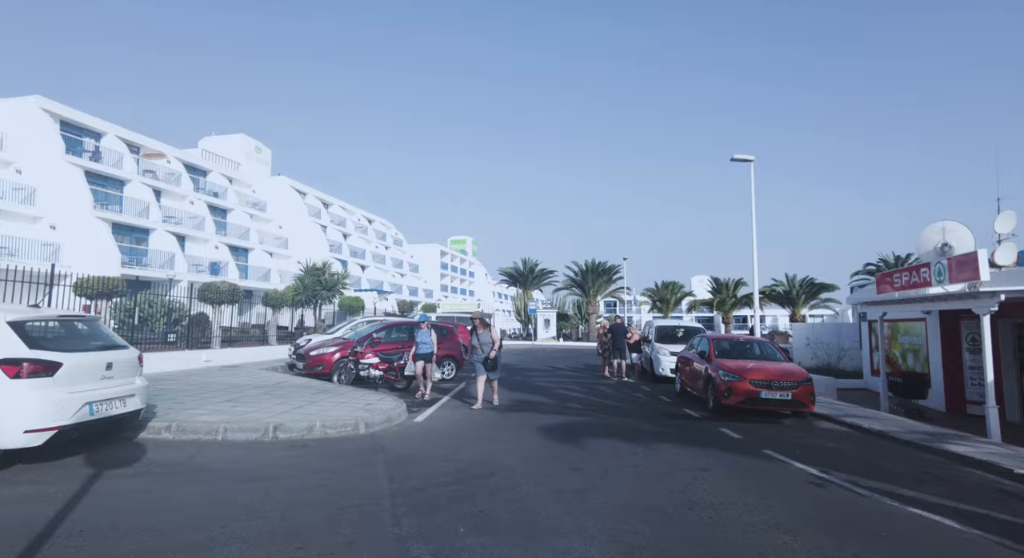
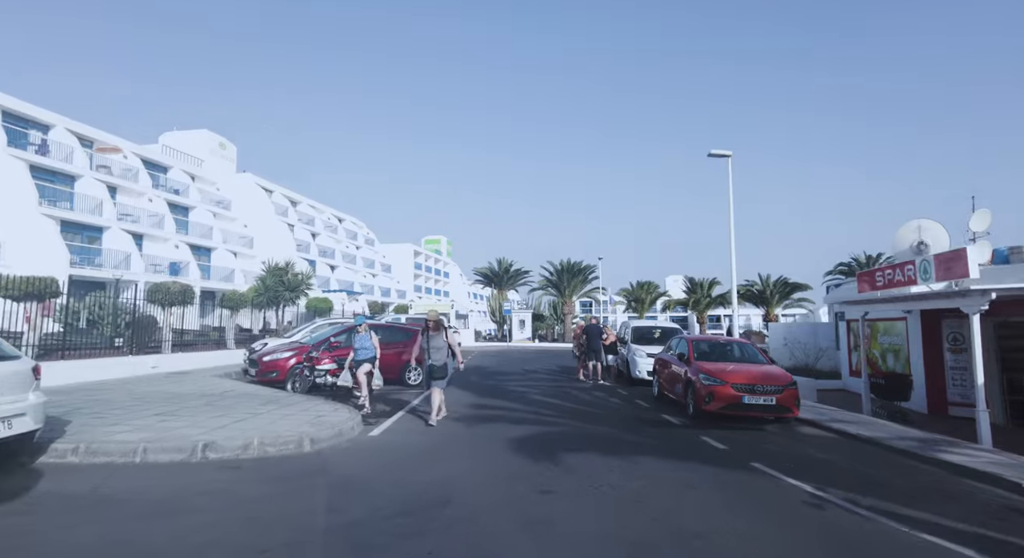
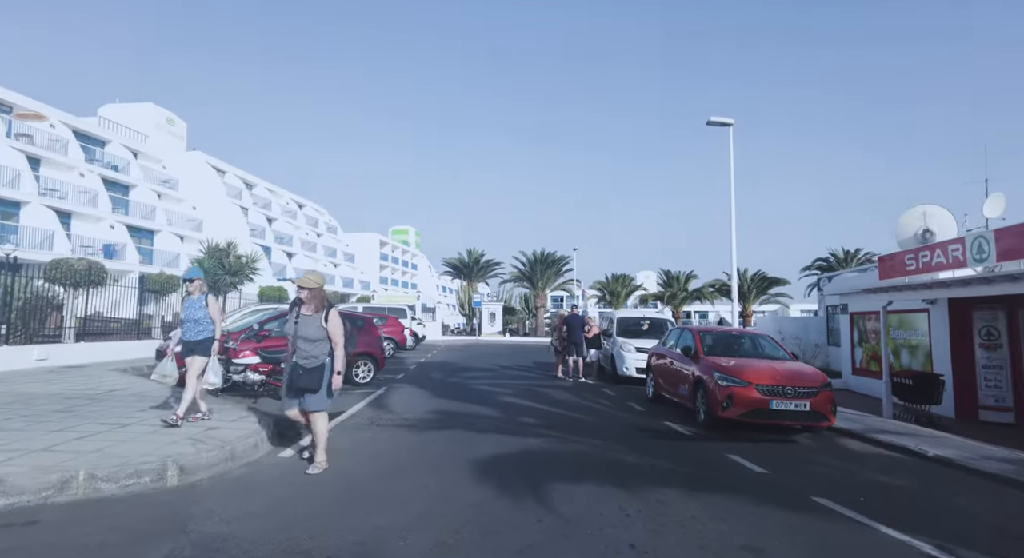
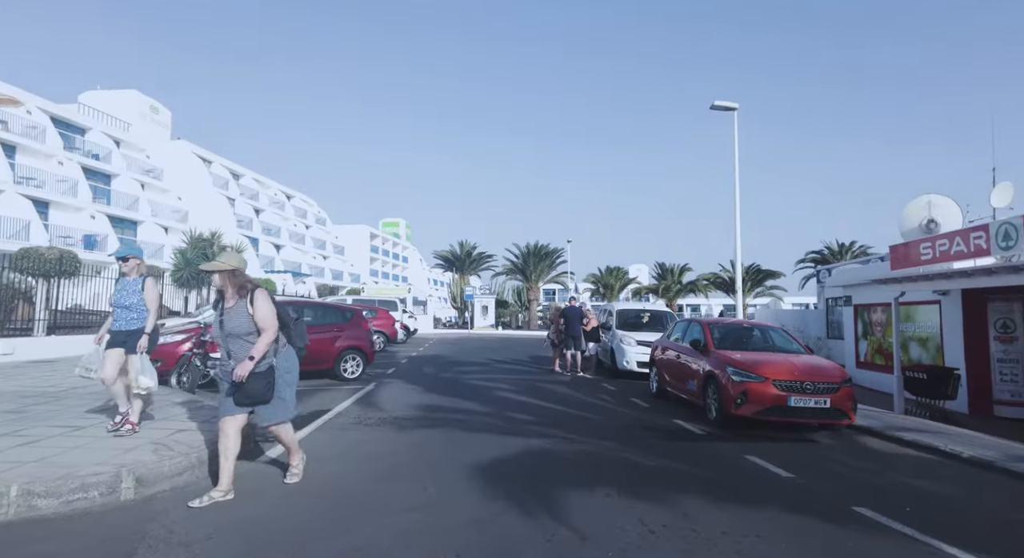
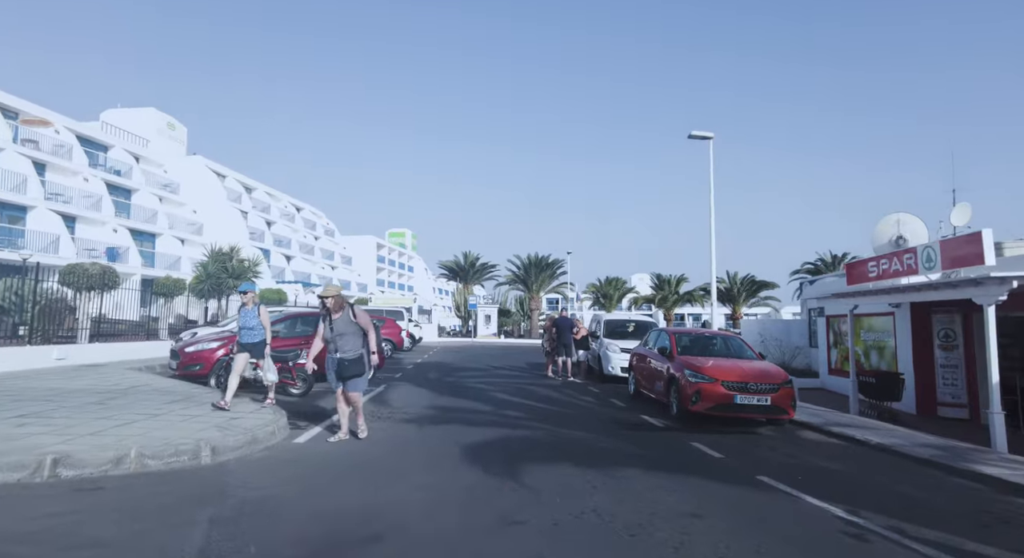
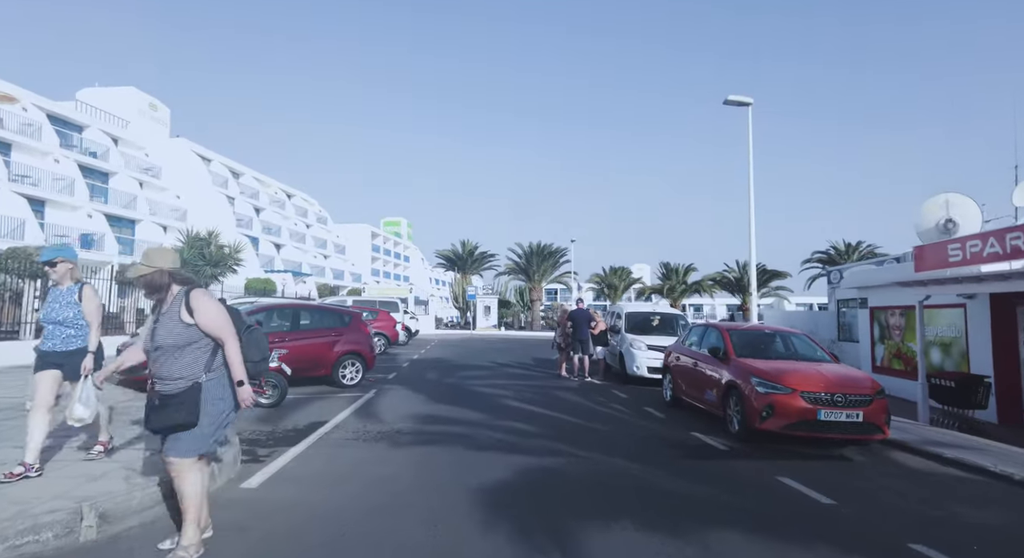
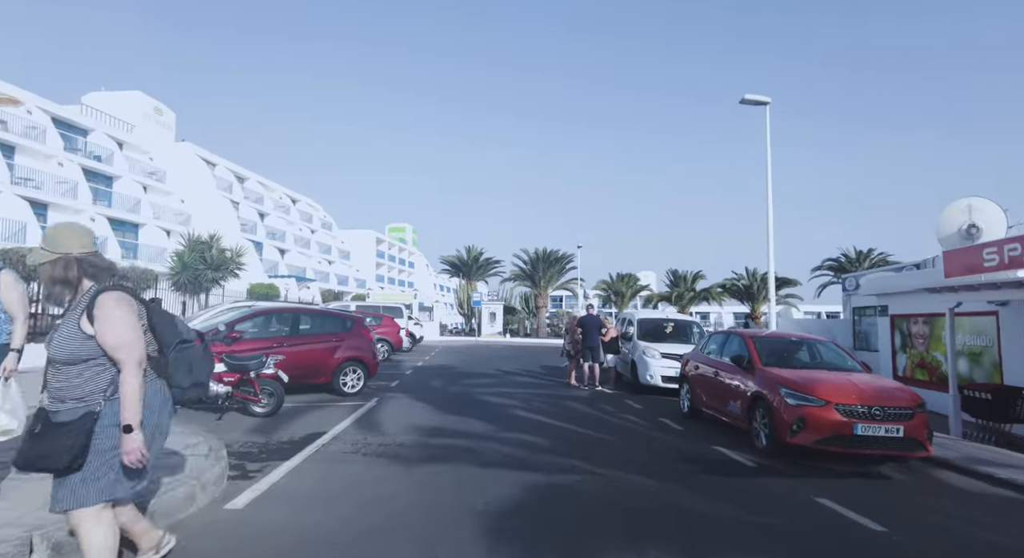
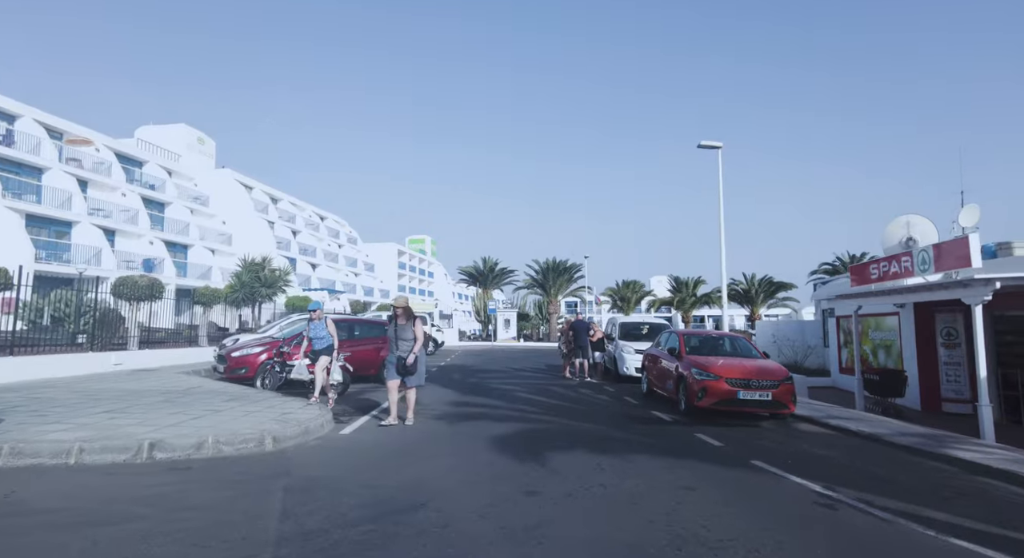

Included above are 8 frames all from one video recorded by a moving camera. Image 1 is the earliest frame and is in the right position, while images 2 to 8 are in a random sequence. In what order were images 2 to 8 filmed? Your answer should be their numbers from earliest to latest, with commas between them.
2, 8, 5, 3, 4, 6, 7
